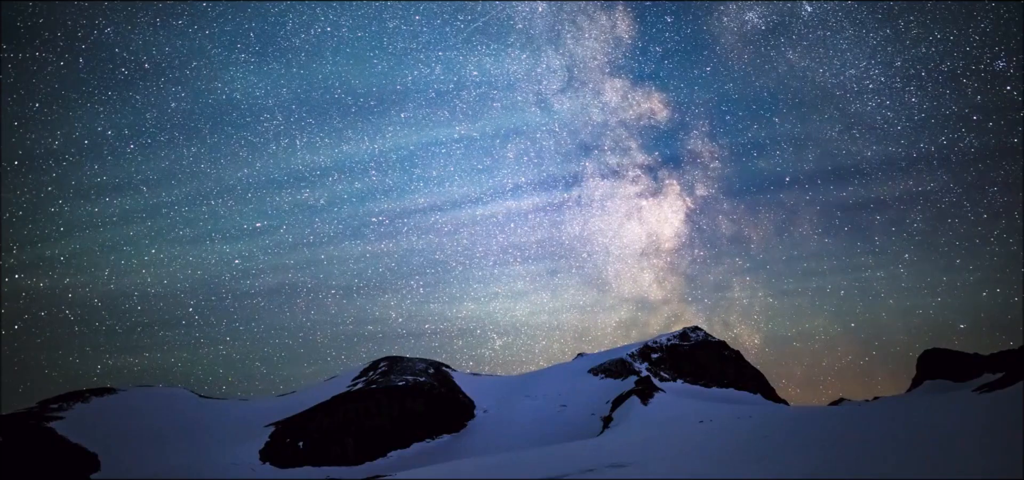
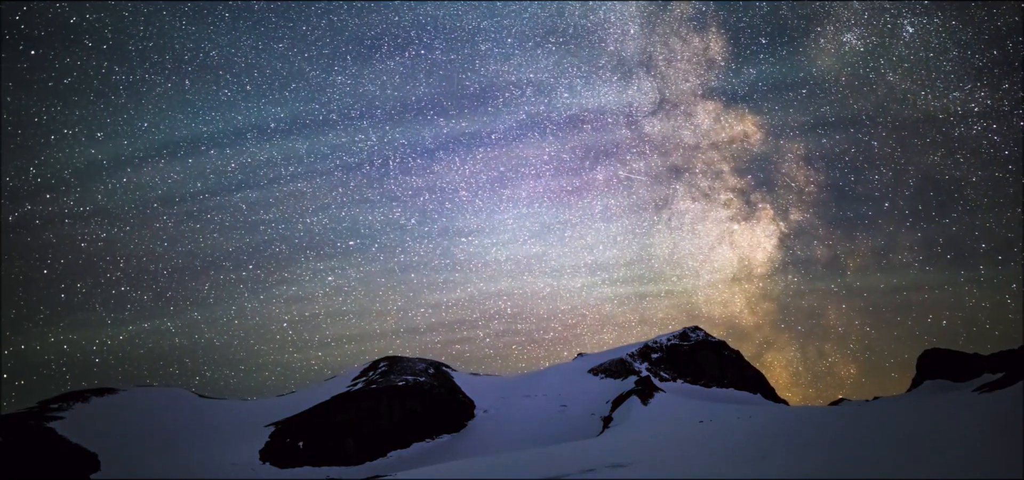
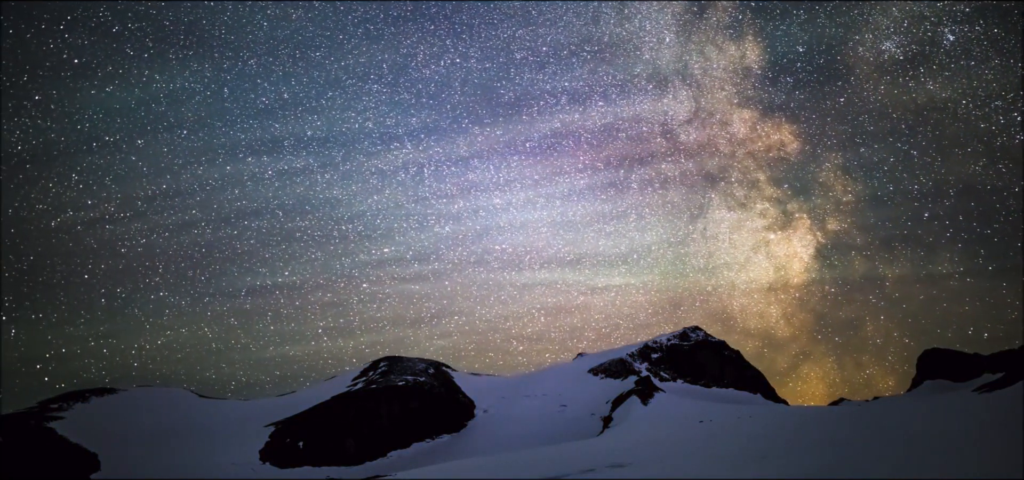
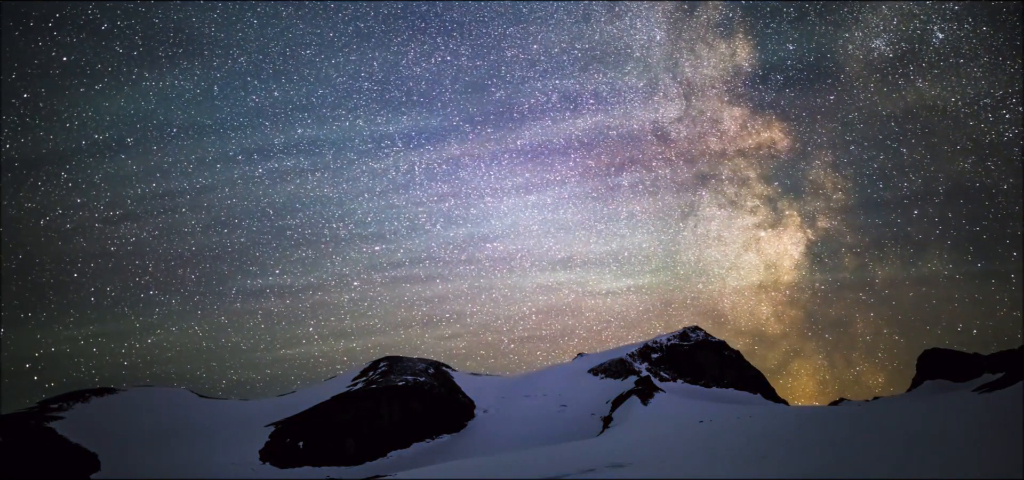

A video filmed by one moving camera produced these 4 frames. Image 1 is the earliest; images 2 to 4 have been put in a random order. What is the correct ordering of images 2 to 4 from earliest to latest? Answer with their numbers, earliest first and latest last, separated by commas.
2, 4, 3
